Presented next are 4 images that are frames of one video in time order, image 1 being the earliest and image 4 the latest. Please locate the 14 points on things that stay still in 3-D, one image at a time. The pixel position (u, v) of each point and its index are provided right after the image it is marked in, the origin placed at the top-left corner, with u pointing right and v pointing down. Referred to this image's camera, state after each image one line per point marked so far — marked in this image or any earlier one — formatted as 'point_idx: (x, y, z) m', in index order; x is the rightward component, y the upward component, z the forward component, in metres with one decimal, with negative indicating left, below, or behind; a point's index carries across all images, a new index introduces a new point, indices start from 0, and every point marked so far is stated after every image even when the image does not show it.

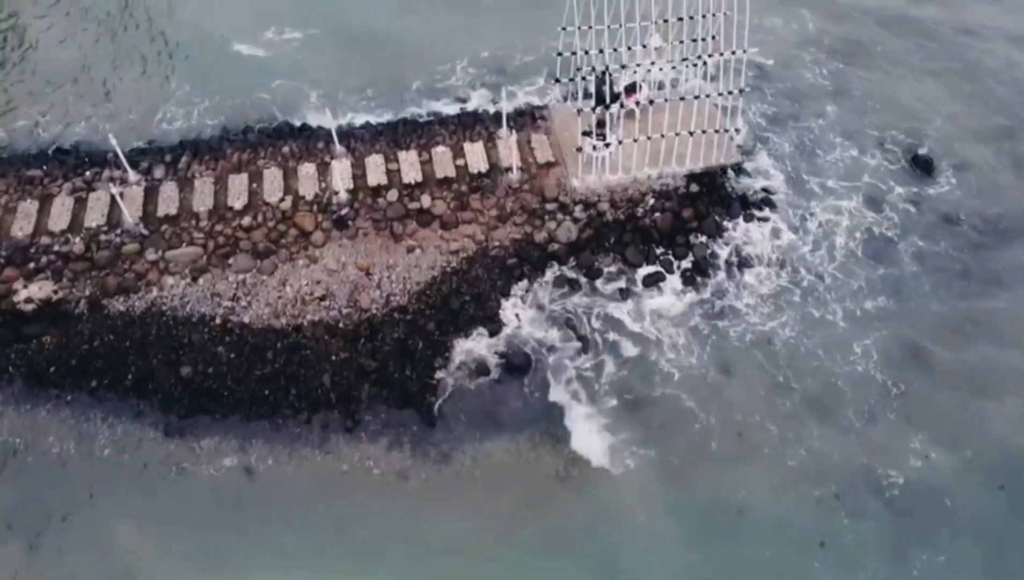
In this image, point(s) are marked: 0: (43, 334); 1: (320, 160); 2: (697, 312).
0: (-8.2, -0.7, +14.2) m
1: (-3.8, +2.5, +16.2) m
2: (+3.4, -0.3, +14.7) m
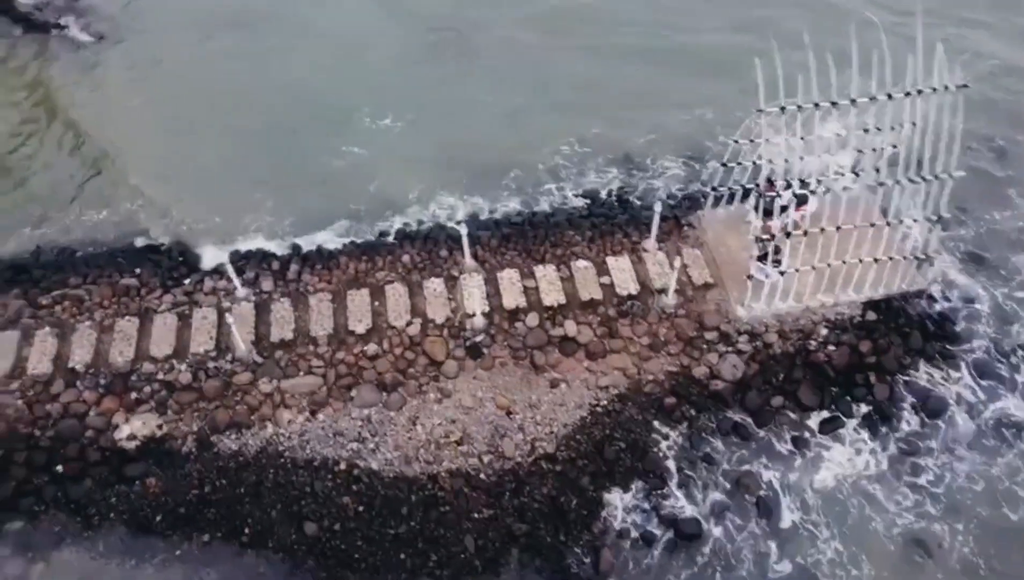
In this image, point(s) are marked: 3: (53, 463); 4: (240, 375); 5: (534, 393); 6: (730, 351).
0: (-5.6, -2.9, +12.6) m
1: (-1.2, +0.3, +14.6) m
2: (+5.9, -2.7, +13.0) m
3: (-7.0, -2.6, +12.5) m
4: (-4.4, -1.4, +13.3) m
5: (+0.4, -1.7, +13.2) m
6: (+3.6, -1.0, +13.5) m
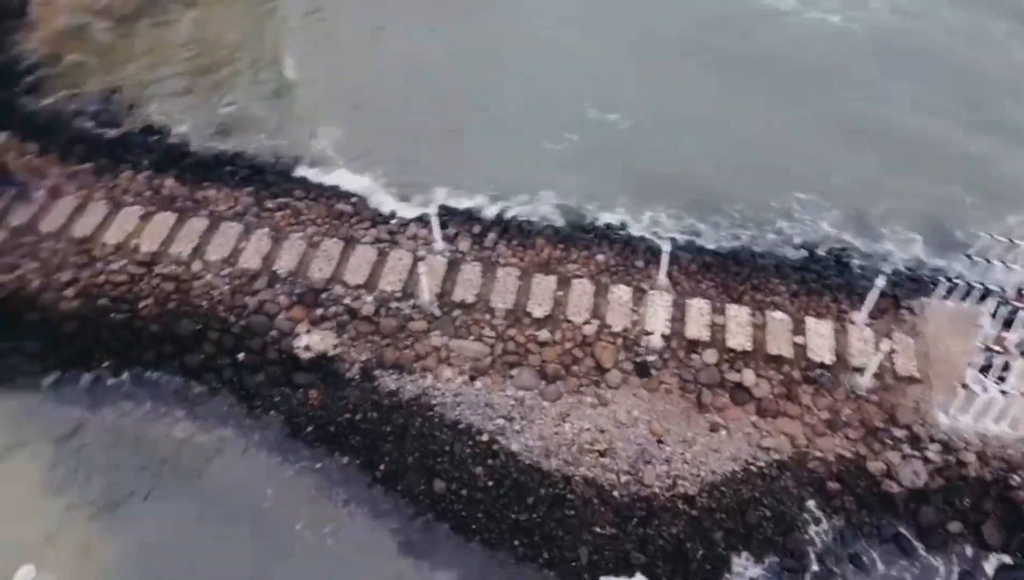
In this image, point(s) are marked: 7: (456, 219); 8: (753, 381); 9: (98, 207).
0: (-3.3, -1.6, +13.5) m
1: (+2.2, +0.1, +14.2) m
2: (+7.6, -4.8, +11.2) m
3: (-4.6, -1.0, +13.7) m
4: (-1.6, -0.5, +13.7) m
5: (+2.7, -2.2, +12.7) m
6: (+6.0, -2.5, +12.2) m
7: (-1.0, +1.3, +15.1) m
8: (+3.8, -1.4, +13.0) m
9: (-7.4, +1.5, +14.6) m
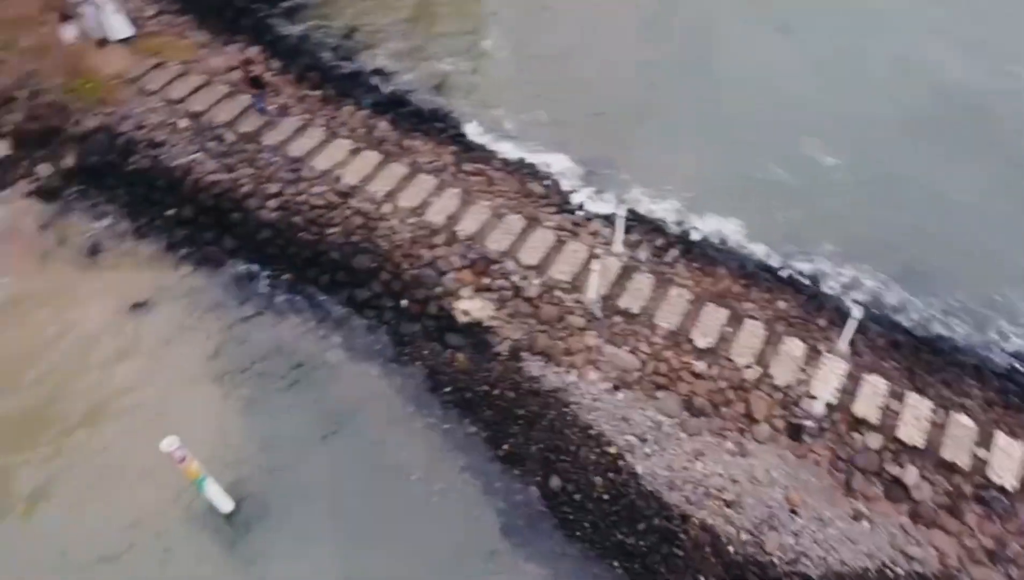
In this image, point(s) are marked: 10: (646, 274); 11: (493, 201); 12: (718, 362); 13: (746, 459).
0: (-0.9, -1.0, +13.7) m
1: (+4.9, -0.9, +13.3) m
2: (+8.0, -6.9, +9.3) m
3: (-1.9, -0.1, +14.1) m
4: (+1.0, -0.4, +13.6) m
5: (+4.5, -3.1, +11.7) m
6: (+7.4, -4.3, +10.5) m
7: (+2.3, +1.1, +14.8) m
8: (+5.7, -2.7, +11.7) m
9: (-3.7, +3.0, +15.6) m
10: (+2.3, +0.3, +13.9) m
11: (-0.3, +1.6, +14.9) m
12: (+3.3, -1.2, +13.0) m
13: (+3.4, -2.5, +12.2) m
